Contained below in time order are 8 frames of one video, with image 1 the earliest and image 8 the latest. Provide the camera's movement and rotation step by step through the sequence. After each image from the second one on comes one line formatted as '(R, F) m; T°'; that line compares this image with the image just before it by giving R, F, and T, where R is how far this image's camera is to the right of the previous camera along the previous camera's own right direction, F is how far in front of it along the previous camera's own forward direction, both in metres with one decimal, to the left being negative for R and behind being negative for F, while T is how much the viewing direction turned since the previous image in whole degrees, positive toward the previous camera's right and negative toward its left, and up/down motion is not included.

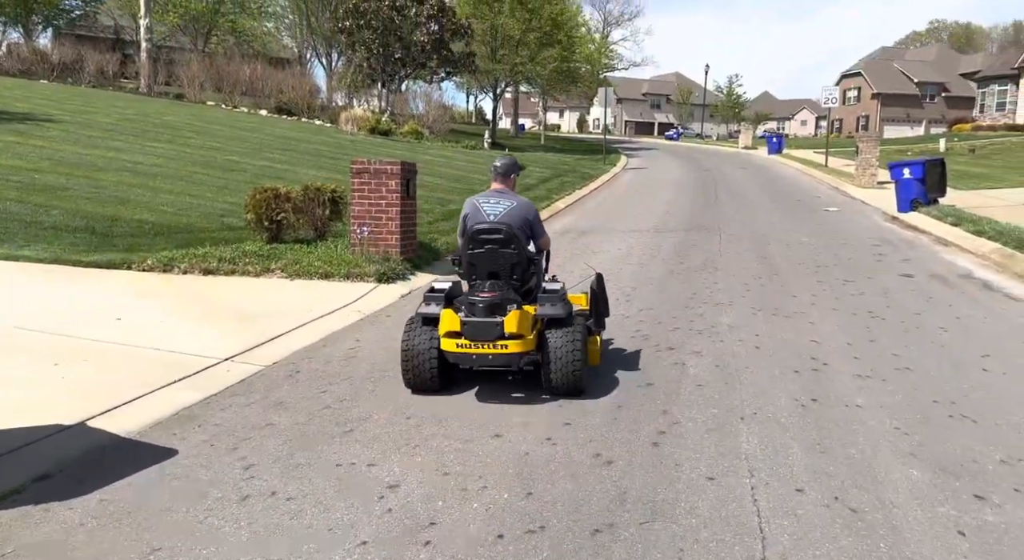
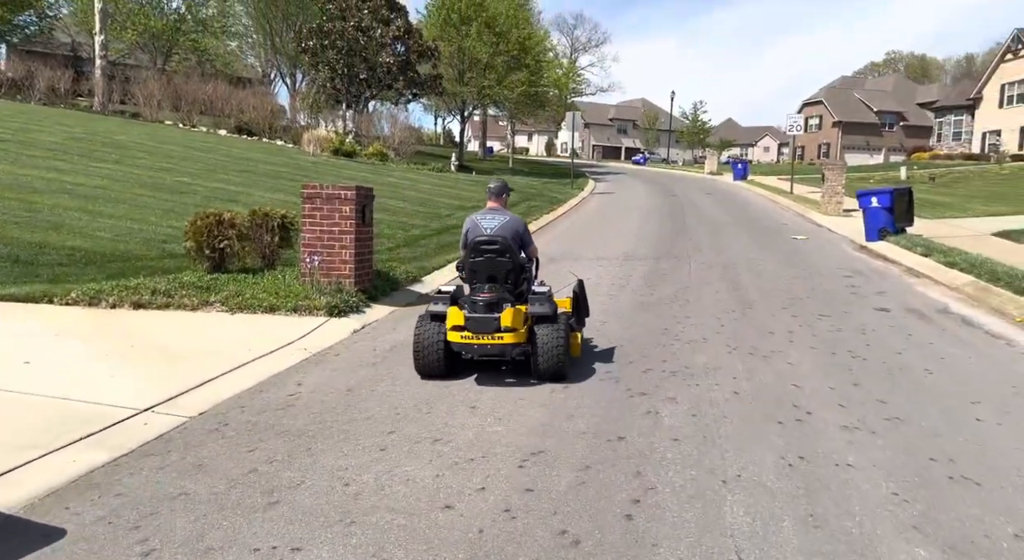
(+0.1, +0.5) m; +2°
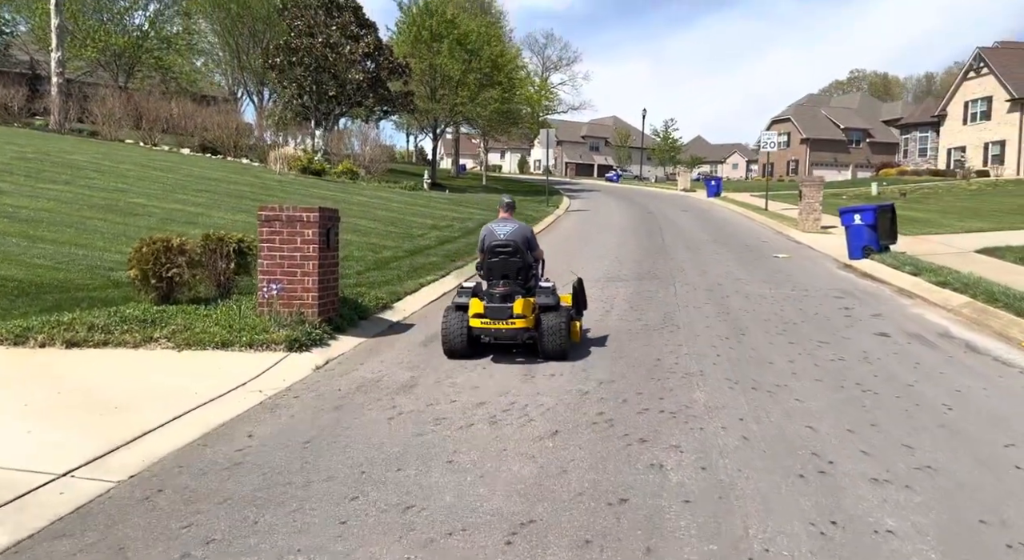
(0.0, +0.6) m; +2°
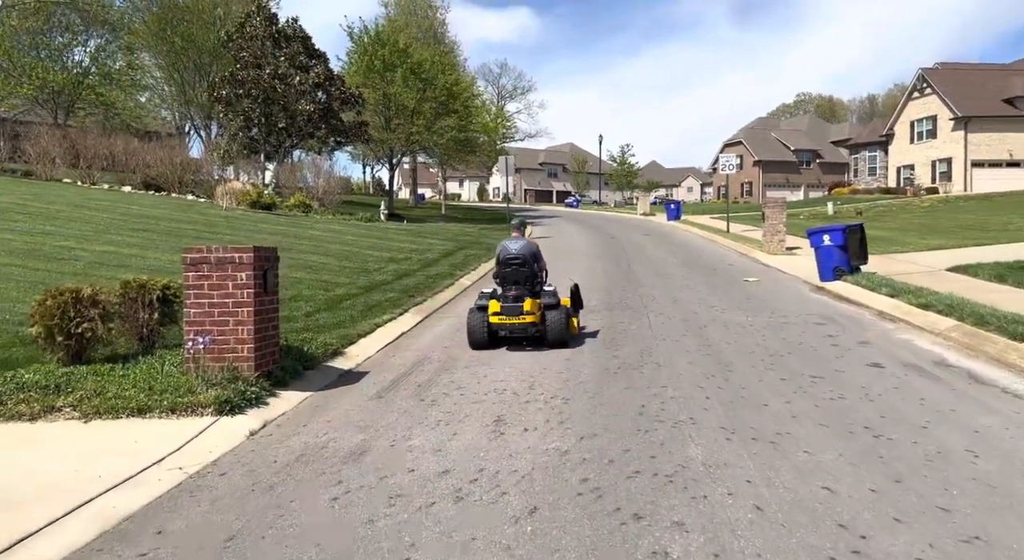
(0.0, +0.8) m; +3°
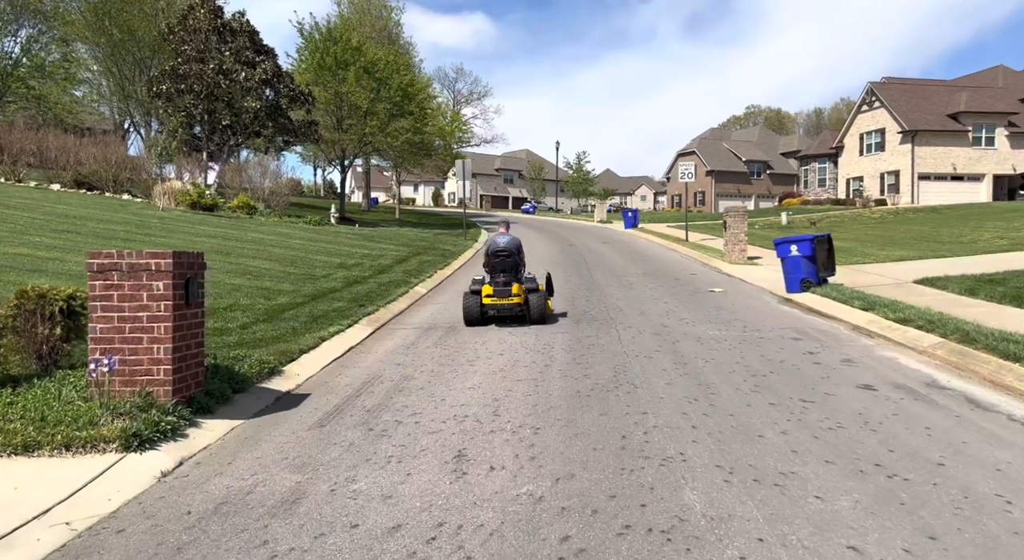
(-0.1, +0.8) m; +4°
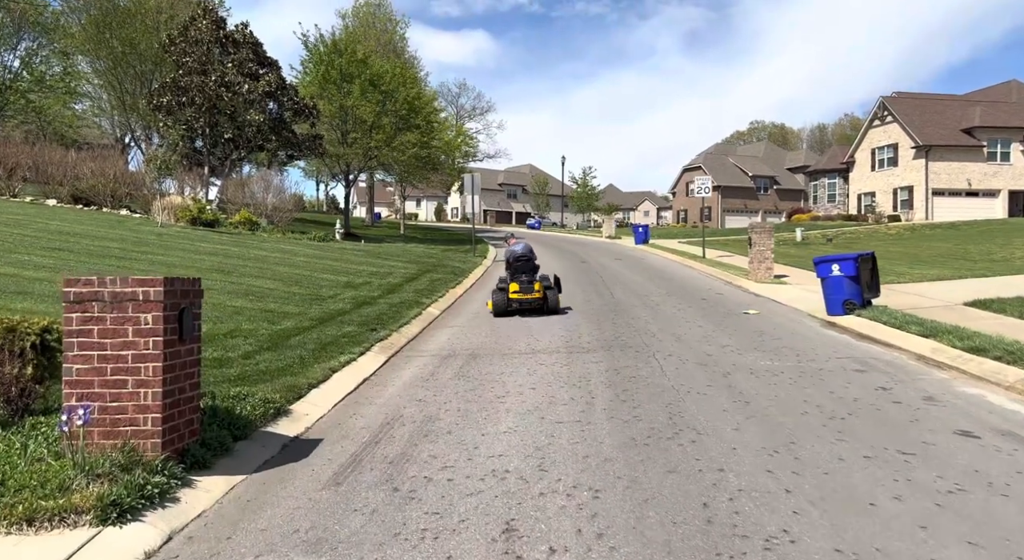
(-0.3, +0.9) m; 0°
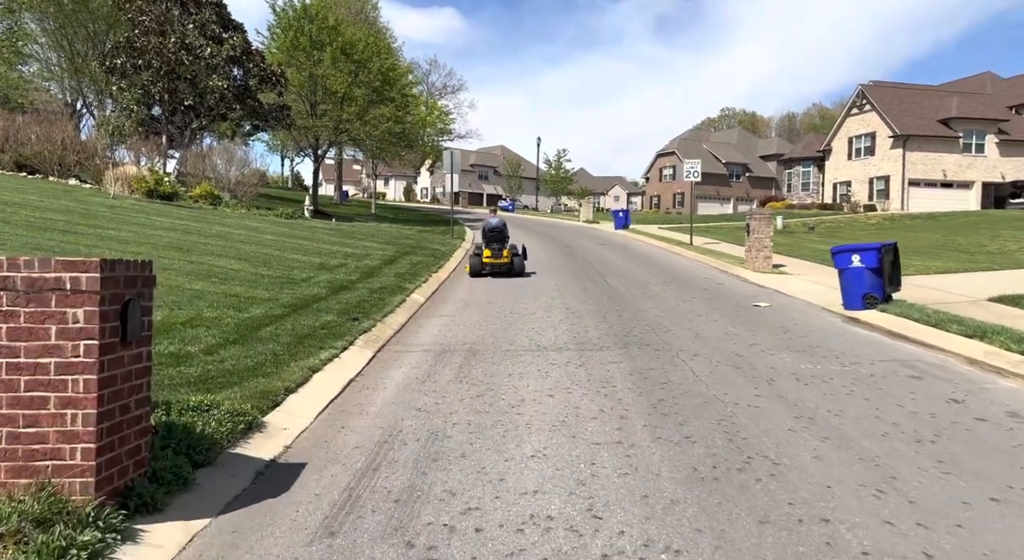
(-0.5, +1.2) m; +3°
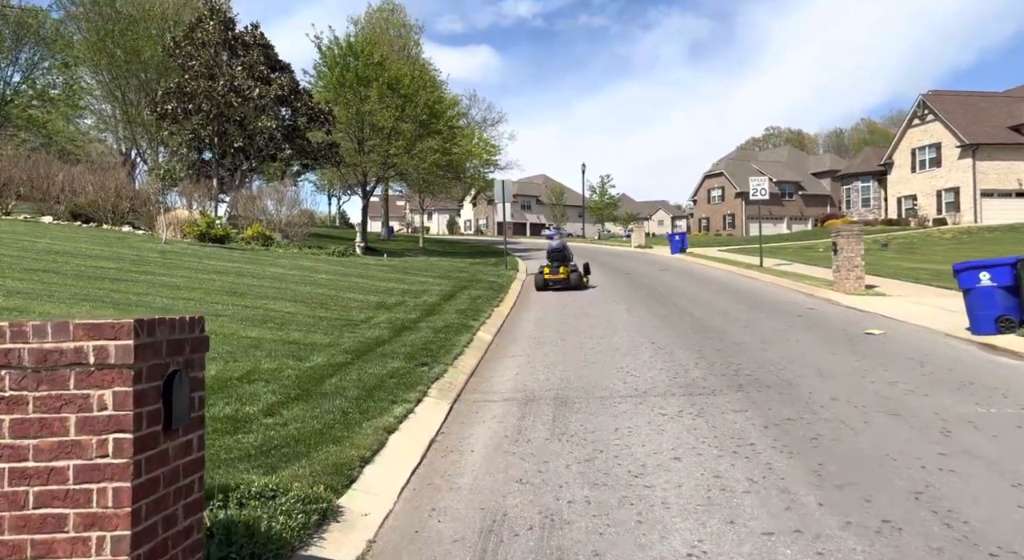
(-0.5, +1.1) m; -3°
